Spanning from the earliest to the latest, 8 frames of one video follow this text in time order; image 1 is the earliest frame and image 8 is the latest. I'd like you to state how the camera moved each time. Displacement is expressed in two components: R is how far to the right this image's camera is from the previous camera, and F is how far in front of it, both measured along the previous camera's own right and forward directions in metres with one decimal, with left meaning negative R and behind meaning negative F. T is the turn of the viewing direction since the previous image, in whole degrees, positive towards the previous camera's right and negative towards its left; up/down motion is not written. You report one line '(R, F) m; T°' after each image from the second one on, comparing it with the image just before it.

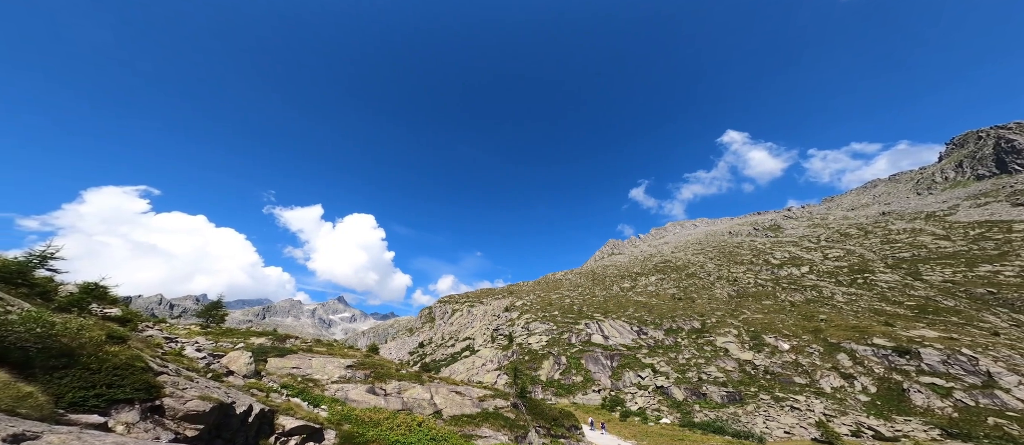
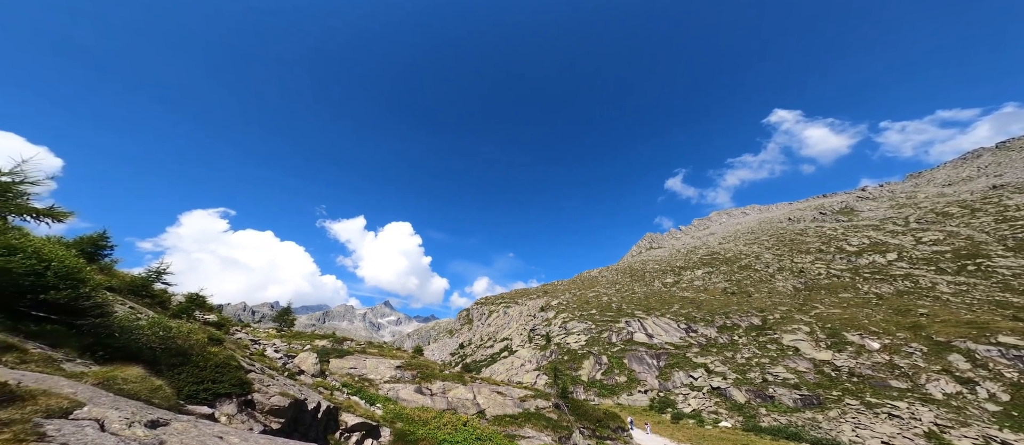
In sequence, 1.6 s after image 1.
(-0.6, -0.1) m; -7°
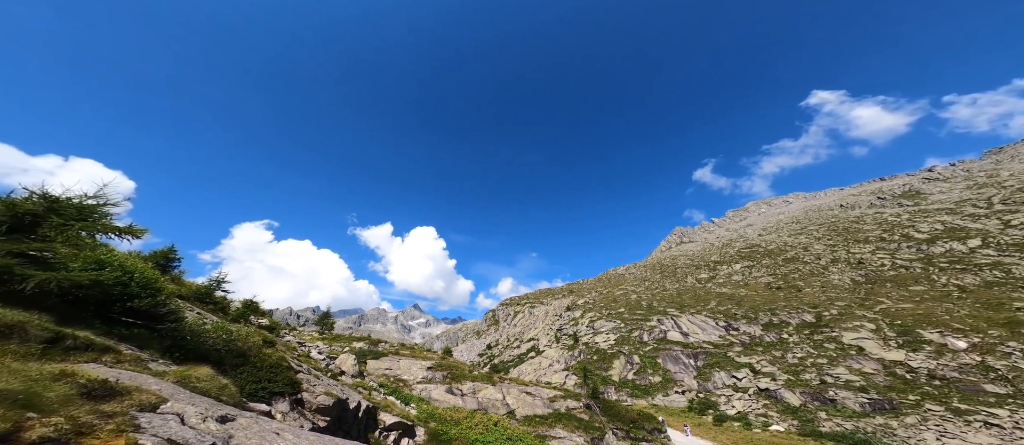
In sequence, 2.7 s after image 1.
(-0.5, 0.0) m; -5°
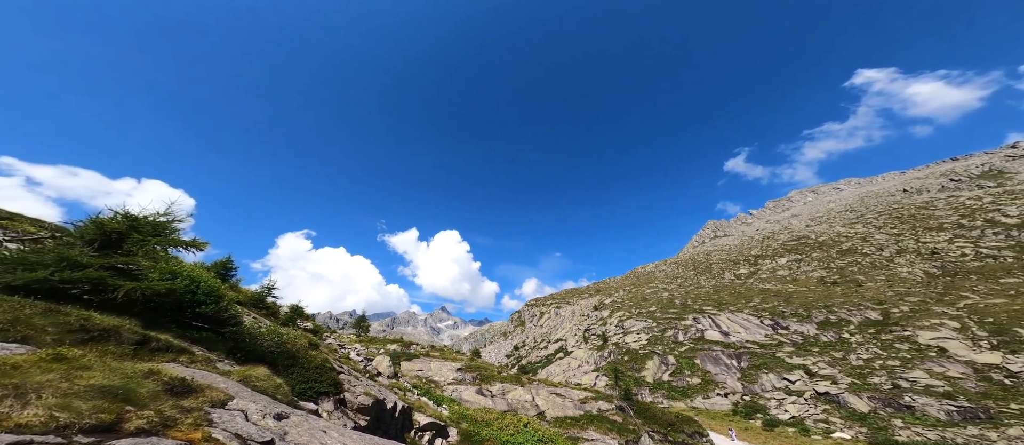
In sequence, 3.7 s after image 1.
(-0.5, 0.0) m; -5°
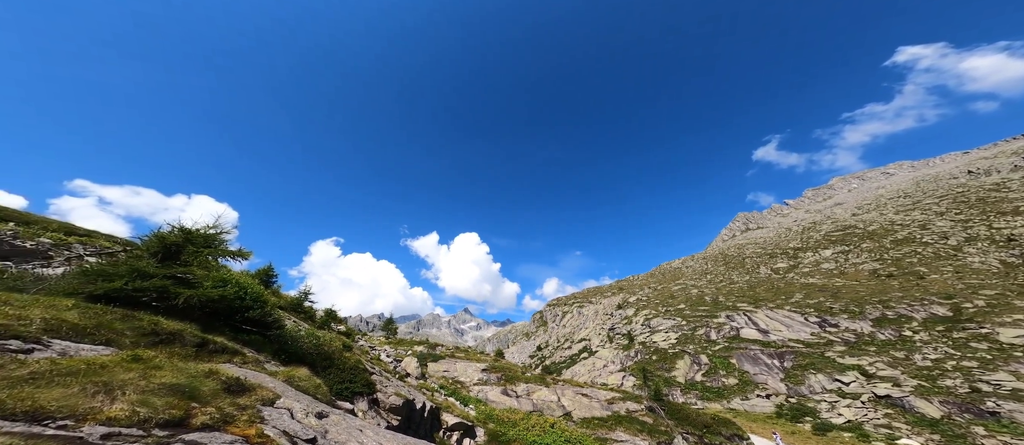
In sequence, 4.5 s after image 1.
(-0.2, -0.1) m; -4°
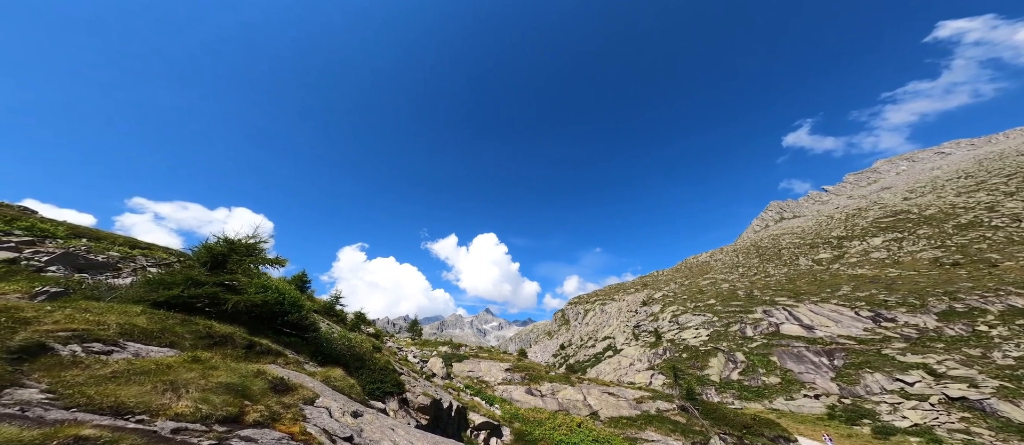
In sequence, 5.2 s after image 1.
(-0.2, -0.1) m; -4°
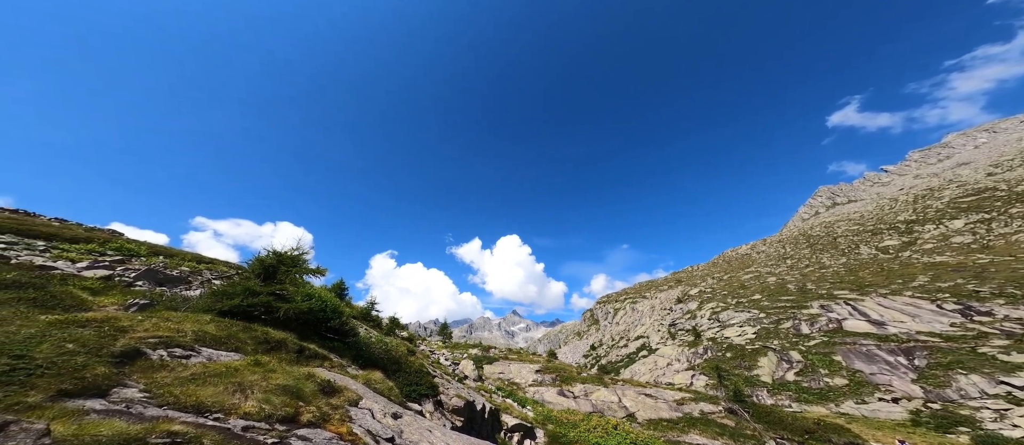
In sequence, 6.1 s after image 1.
(-0.2, -0.1) m; -4°
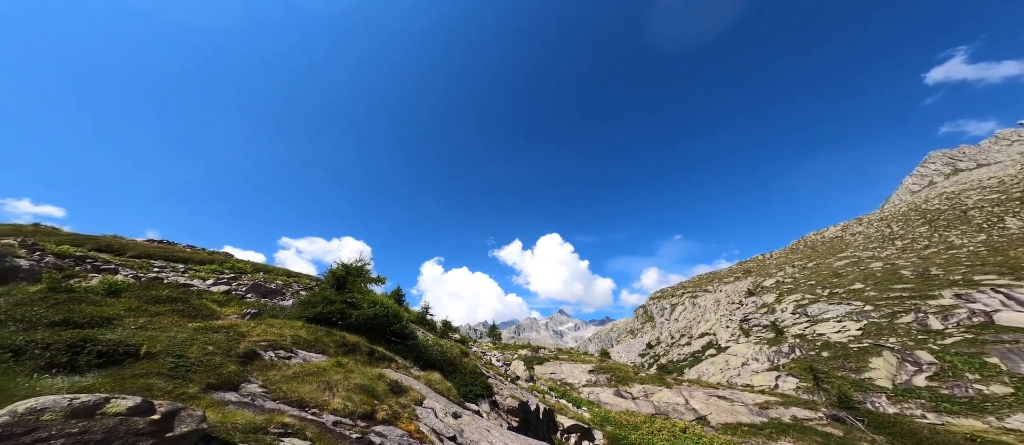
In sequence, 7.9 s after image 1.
(-0.3, -0.1) m; -8°
